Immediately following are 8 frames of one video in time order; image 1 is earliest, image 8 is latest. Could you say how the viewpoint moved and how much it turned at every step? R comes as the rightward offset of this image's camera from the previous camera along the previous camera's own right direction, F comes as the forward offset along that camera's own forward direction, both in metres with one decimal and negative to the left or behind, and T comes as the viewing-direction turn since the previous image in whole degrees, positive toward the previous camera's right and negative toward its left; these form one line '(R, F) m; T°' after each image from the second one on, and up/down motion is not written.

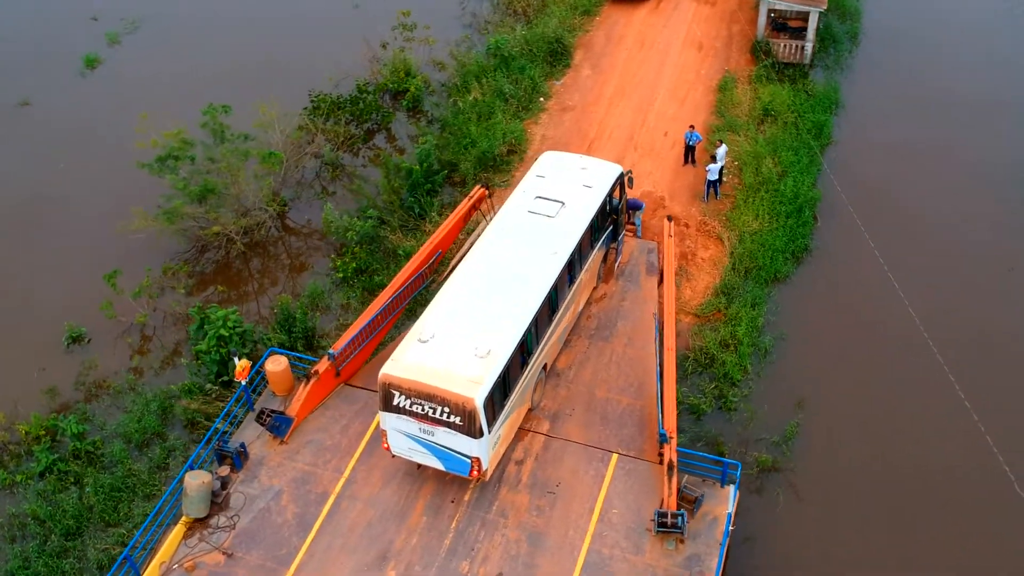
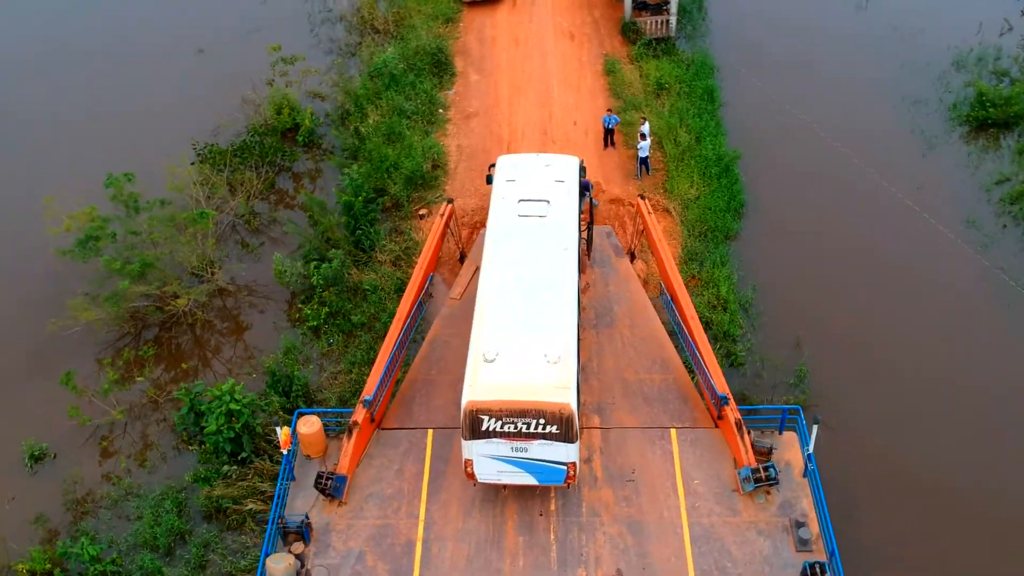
(-3.5, +0.5) m; +13°
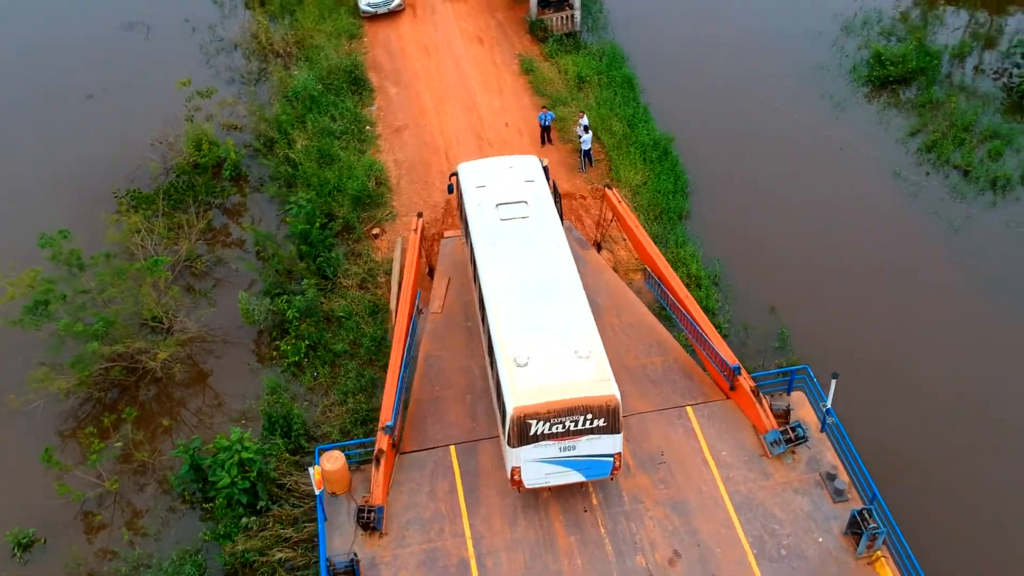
(-2.1, +0.2) m; +9°
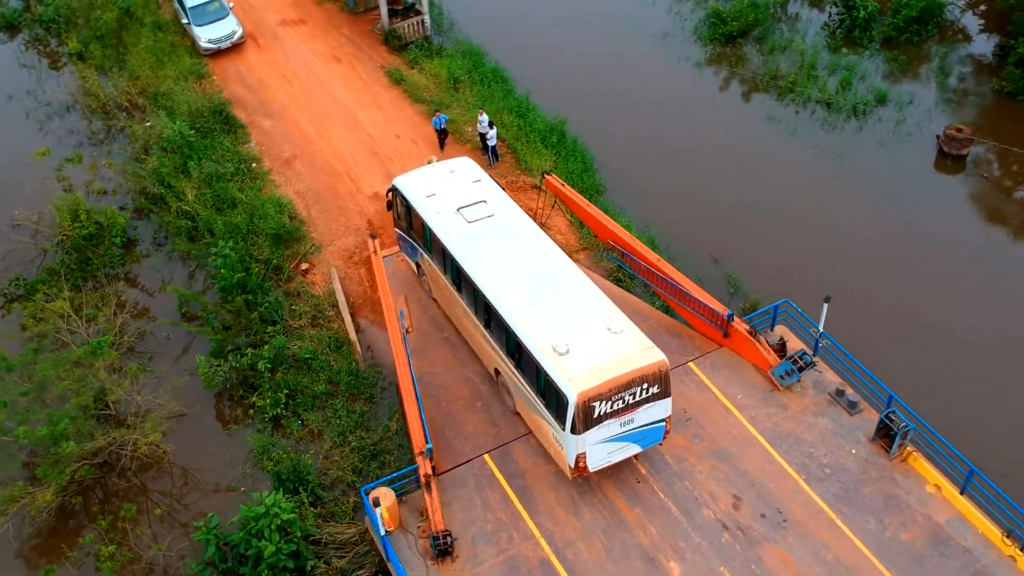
(-3.1, +0.4) m; +13°
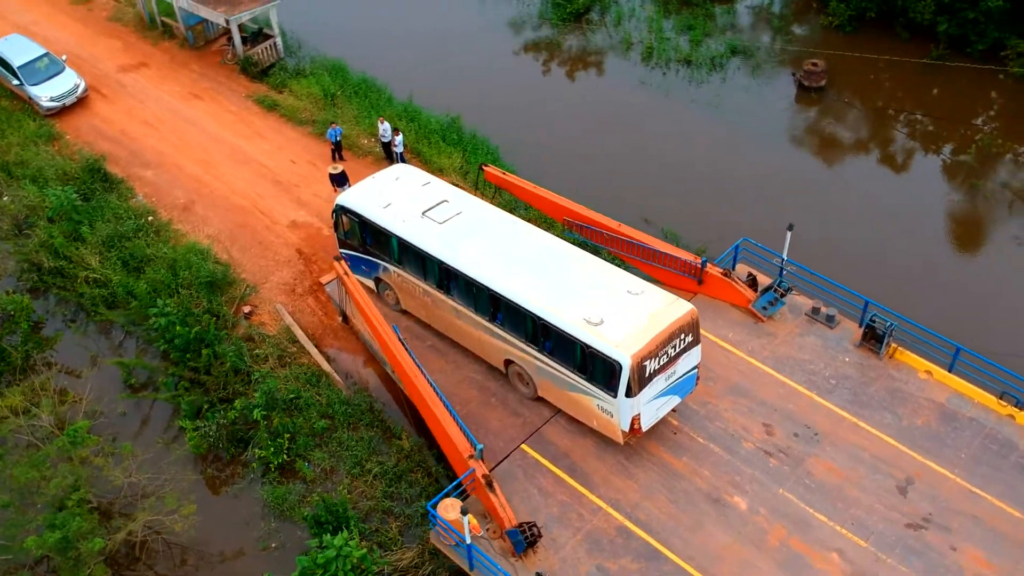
(-3.1, +0.3) m; +13°
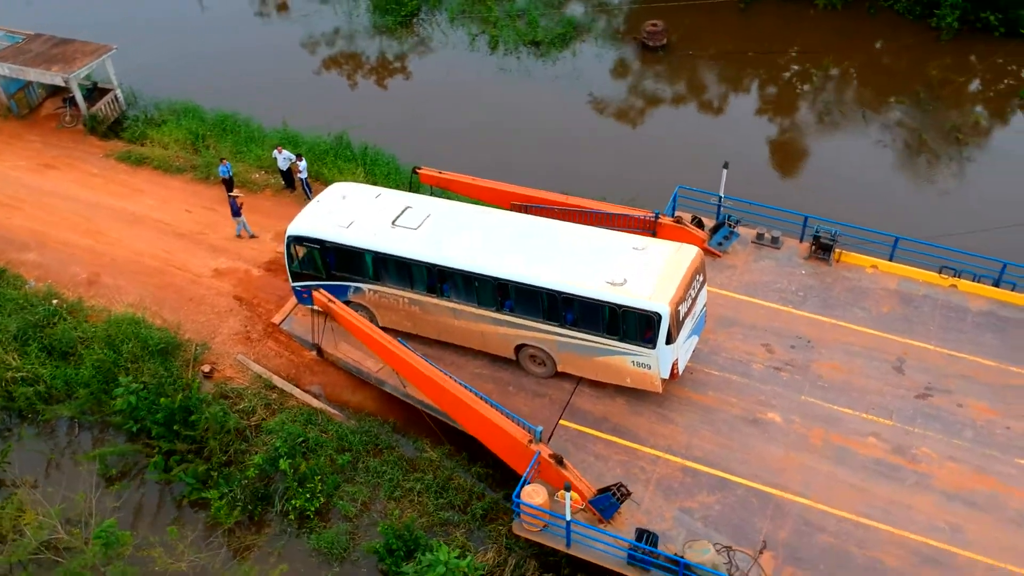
(-3.4, +0.3) m; +14°
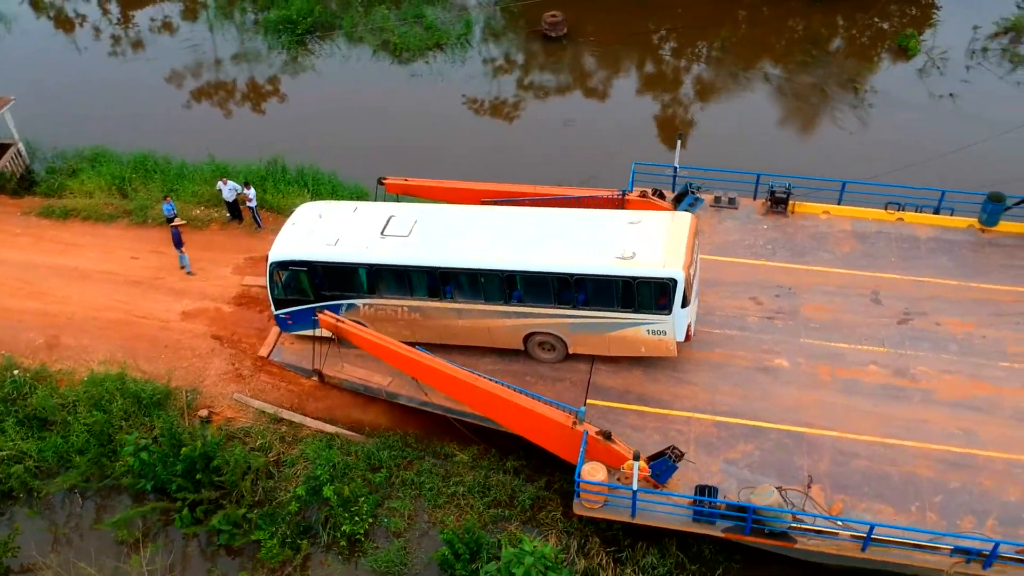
(-2.4, 0.0) m; +10°
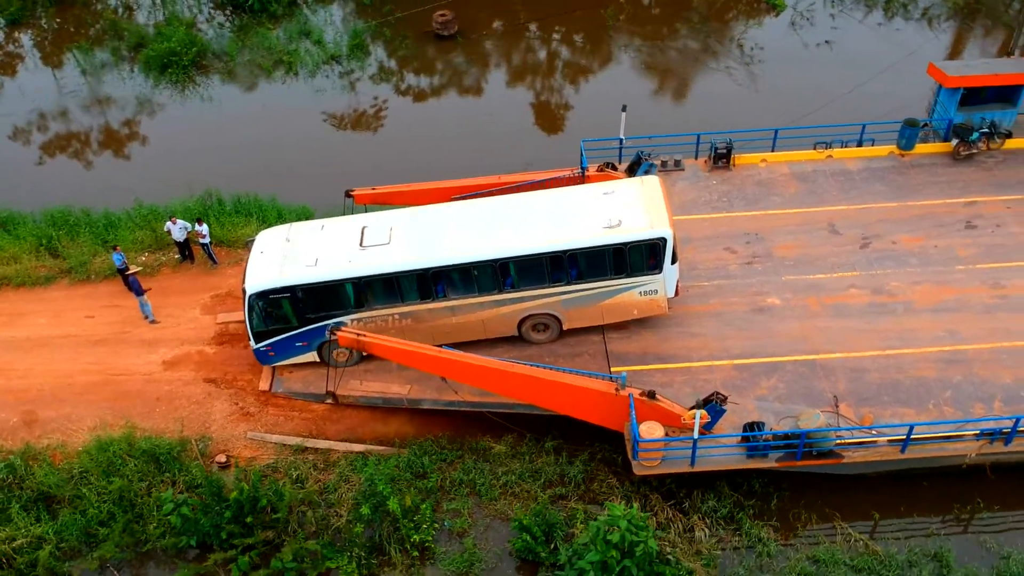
(-2.8, +0.1) m; +11°
